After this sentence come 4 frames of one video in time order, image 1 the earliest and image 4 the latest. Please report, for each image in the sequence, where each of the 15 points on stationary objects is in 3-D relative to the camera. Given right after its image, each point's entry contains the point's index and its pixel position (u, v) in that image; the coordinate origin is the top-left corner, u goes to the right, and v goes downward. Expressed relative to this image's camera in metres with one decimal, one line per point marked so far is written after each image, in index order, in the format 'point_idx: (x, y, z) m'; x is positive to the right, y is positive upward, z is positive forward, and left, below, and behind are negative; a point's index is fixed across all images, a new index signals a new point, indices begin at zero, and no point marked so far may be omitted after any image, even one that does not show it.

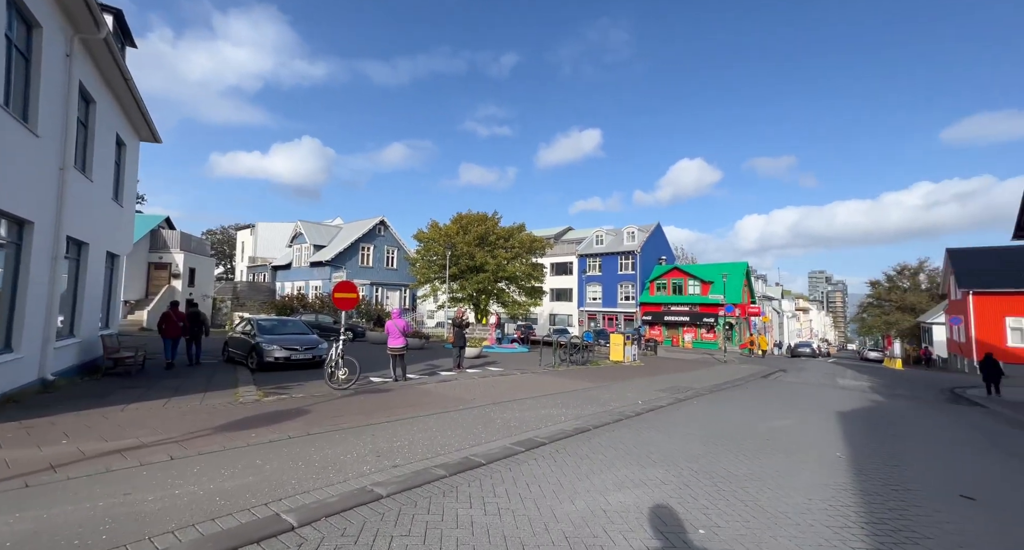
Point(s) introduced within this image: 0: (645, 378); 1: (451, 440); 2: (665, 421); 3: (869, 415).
0: (+4.6, -3.7, +17.1) m
1: (-0.8, -1.9, +5.6) m
2: (+2.5, -2.4, +7.9) m
3: (+9.0, -3.6, +12.8) m
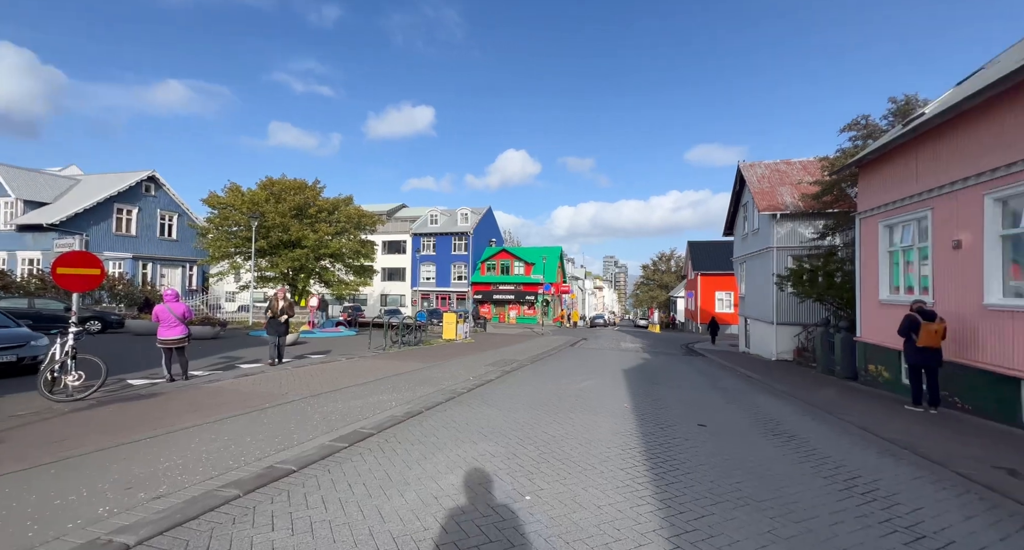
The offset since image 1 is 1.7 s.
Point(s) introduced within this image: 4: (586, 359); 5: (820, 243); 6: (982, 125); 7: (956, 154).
0: (-1.4, -2.9, +17.4) m
1: (-2.5, -1.7, +4.8) m
2: (-0.3, -2.0, +8.0) m
3: (+4.1, -3.0, +14.9) m
4: (+2.7, -3.1, +17.7) m
5: (+11.6, +1.1, +18.4) m
6: (+7.8, +2.5, +8.2) m
7: (+8.0, +2.2, +8.9) m
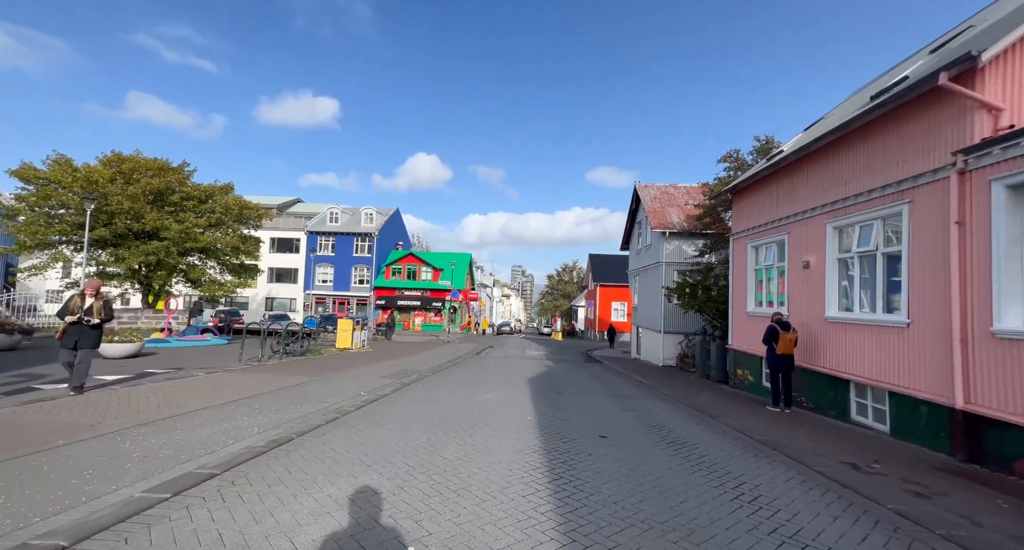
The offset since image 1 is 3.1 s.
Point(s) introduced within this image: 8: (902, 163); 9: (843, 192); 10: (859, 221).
0: (-4.8, -3.1, +16.3) m
1: (-3.5, -1.6, +3.7) m
2: (-1.9, -2.1, +7.4) m
3: (+1.1, -3.2, +14.9) m
4: (-0.8, -3.4, +17.4) m
5: (+7.9, +0.6, +19.8) m
6: (+6.1, +2.2, +9.2) m
7: (+6.2, +1.9, +9.9) m
8: (+5.9, +1.7, +7.1) m
9: (+6.0, +1.5, +8.6) m
10: (+5.9, +0.9, +8.1) m
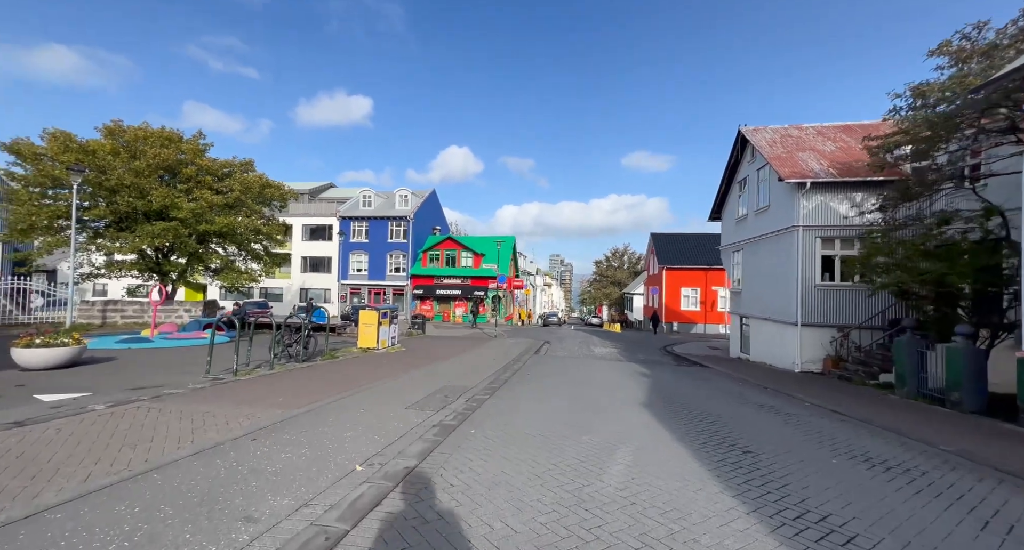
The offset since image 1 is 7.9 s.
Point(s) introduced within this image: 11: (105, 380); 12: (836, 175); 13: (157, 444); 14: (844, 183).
0: (-2.7, -2.4, +11.4) m
1: (-2.3, -1.3, -1.3) m
2: (-0.5, -1.6, +2.2) m
3: (+3.2, -2.5, +9.5) m
4: (+1.4, -2.7, +12.2) m
5: (+10.2, +1.6, +13.8) m
6: (+7.6, +2.9, +3.3) m
7: (+7.7, +2.6, +4.0) m
8: (+7.2, +2.3, +1.3) m
9: (+7.5, +2.2, +2.7) m
10: (+7.3, +1.6, +2.3) m
11: (-10.0, -2.5, +11.6) m
12: (+9.7, +3.0, +14.2) m
13: (-4.7, -2.2, +6.2) m
14: (+9.8, +2.7, +14.0) m
